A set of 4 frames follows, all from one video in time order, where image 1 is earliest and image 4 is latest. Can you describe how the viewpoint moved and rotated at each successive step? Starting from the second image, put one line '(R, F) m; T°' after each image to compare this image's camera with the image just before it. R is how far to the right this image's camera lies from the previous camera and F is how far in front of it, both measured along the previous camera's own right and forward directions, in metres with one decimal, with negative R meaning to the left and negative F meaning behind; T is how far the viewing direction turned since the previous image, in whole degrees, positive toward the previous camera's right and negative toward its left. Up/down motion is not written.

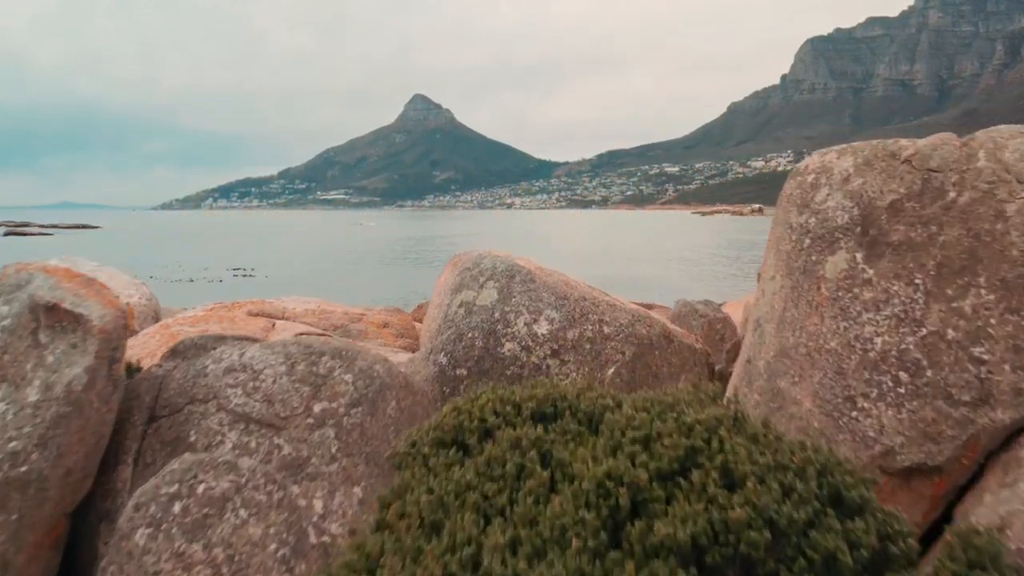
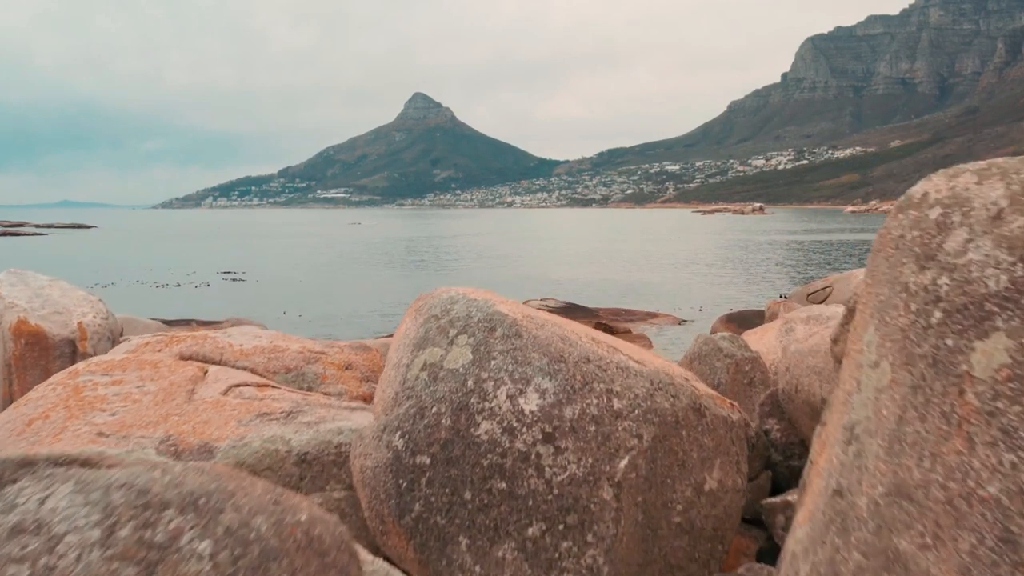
(+0.1, +1.8) m; 0°
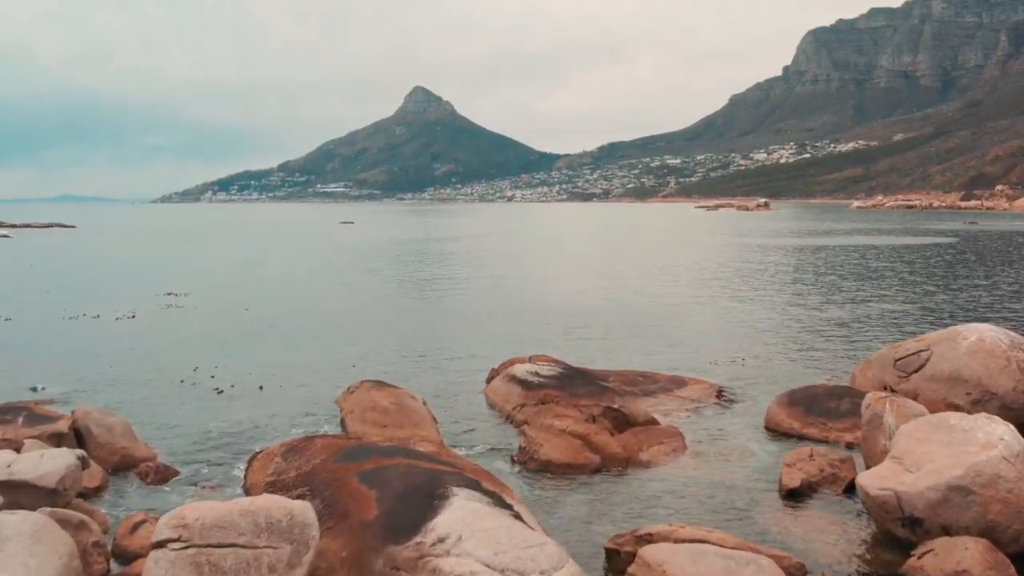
(+0.4, +9.0) m; 0°
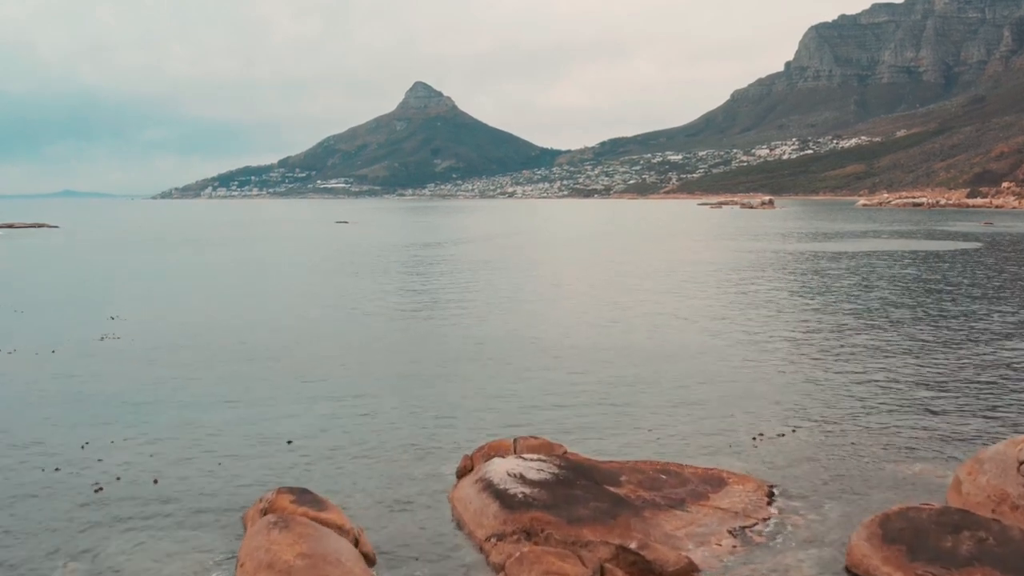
(+0.3, +6.8) m; 0°
